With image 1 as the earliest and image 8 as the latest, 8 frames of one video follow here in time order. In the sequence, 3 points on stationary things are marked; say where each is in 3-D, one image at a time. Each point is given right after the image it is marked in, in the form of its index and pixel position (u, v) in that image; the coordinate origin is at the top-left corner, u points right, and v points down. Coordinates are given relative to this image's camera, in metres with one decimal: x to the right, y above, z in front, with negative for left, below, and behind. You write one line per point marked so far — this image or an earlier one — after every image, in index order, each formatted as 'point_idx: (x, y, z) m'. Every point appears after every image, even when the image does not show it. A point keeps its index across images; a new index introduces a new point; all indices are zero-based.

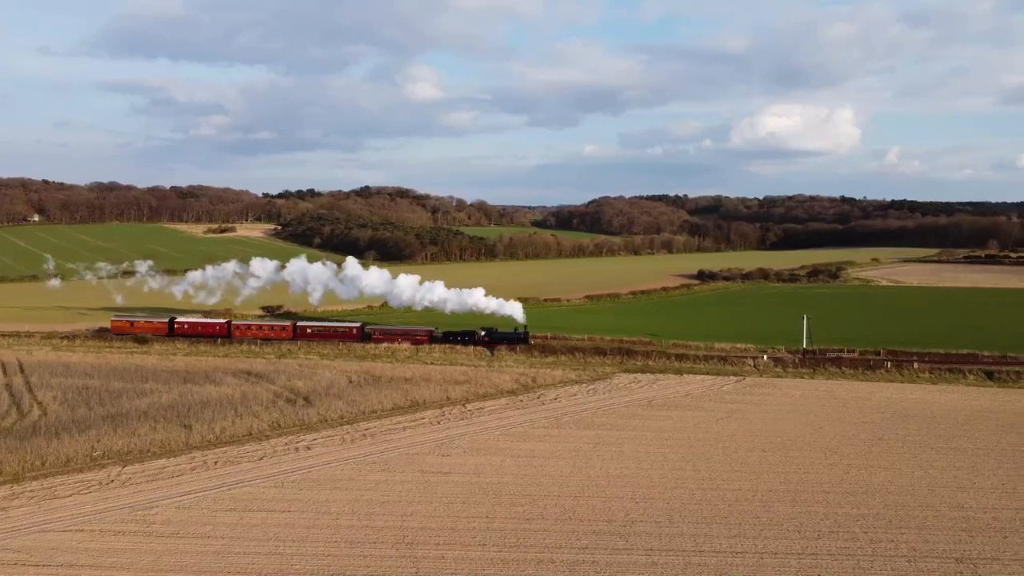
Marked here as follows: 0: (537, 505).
0: (+0.4, -3.8, +17.8) m
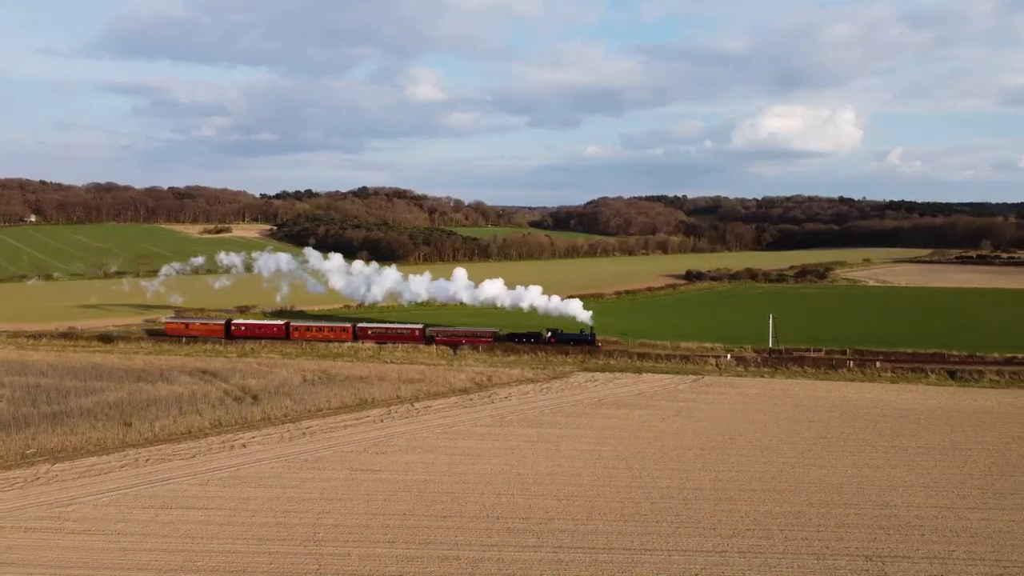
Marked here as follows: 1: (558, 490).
0: (-1.0, -3.8, +17.7) m
1: (+0.8, -3.7, +18.6) m
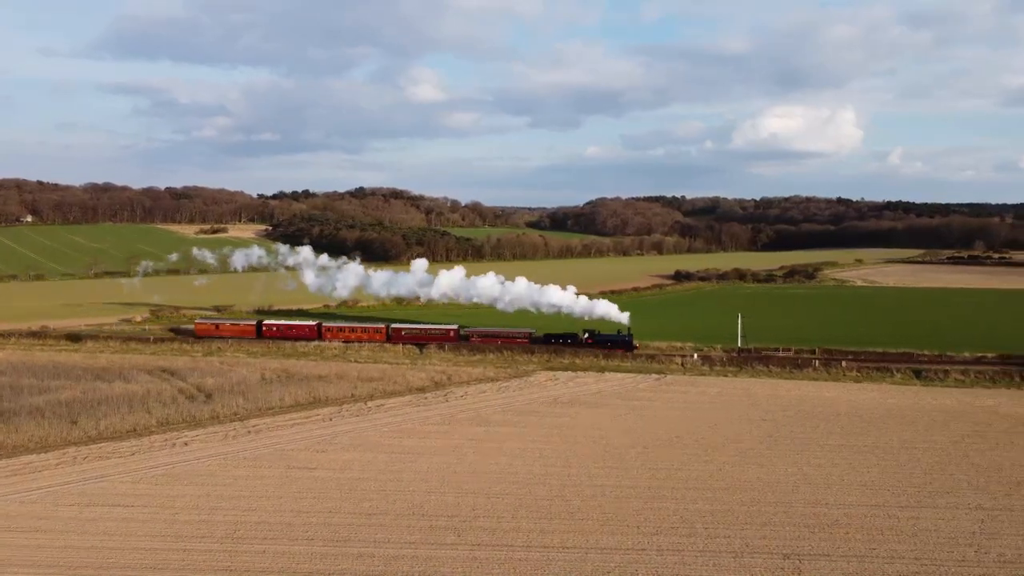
0: (-2.2, -3.7, +17.7) m
1: (-0.4, -3.7, +18.6) m
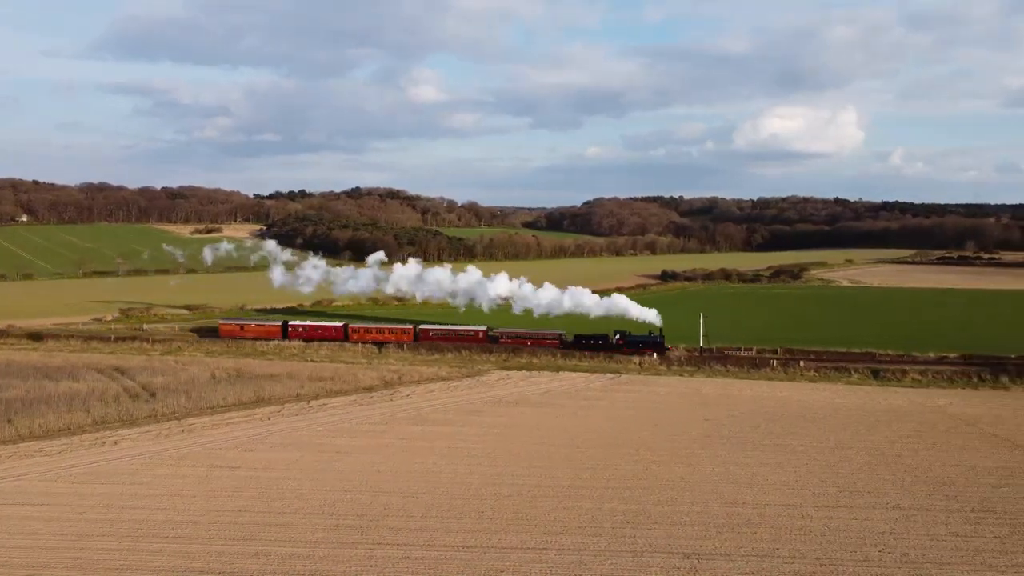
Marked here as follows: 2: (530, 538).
0: (-3.7, -3.7, +17.7) m
1: (-1.9, -3.7, +18.5) m
2: (+0.3, -3.9, +15.8) m
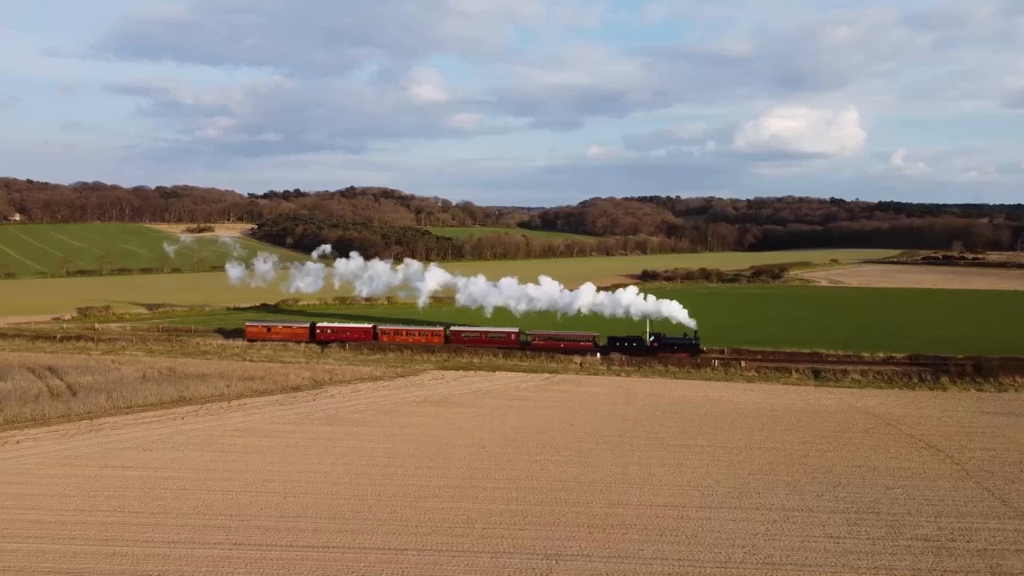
0: (-5.8, -3.7, +17.6) m
1: (-4.0, -3.6, +18.5) m
2: (-1.8, -3.9, +15.7) m
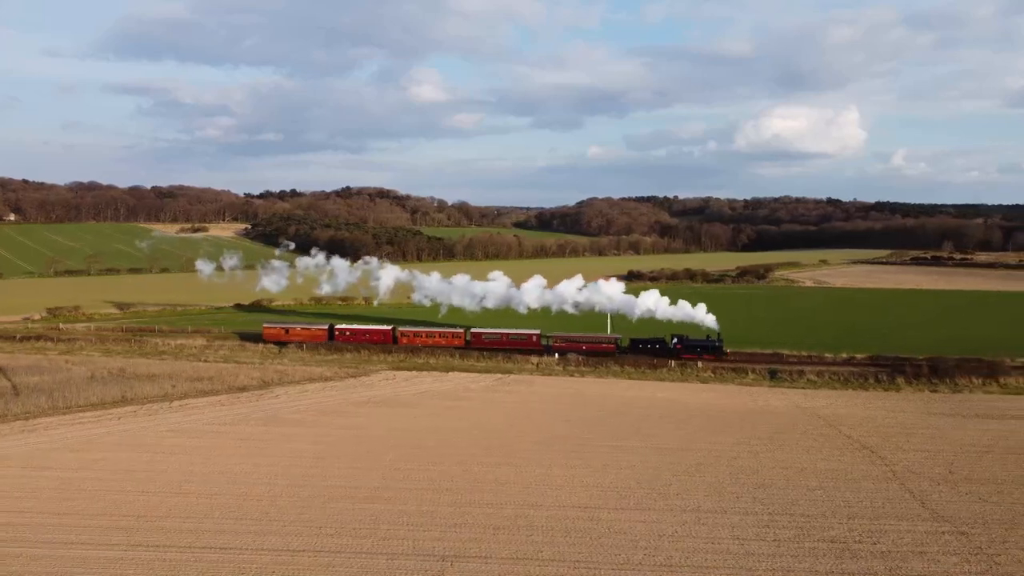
0: (-7.3, -3.7, +17.6) m
1: (-5.5, -3.7, +18.5) m
2: (-3.3, -3.9, +15.7) m
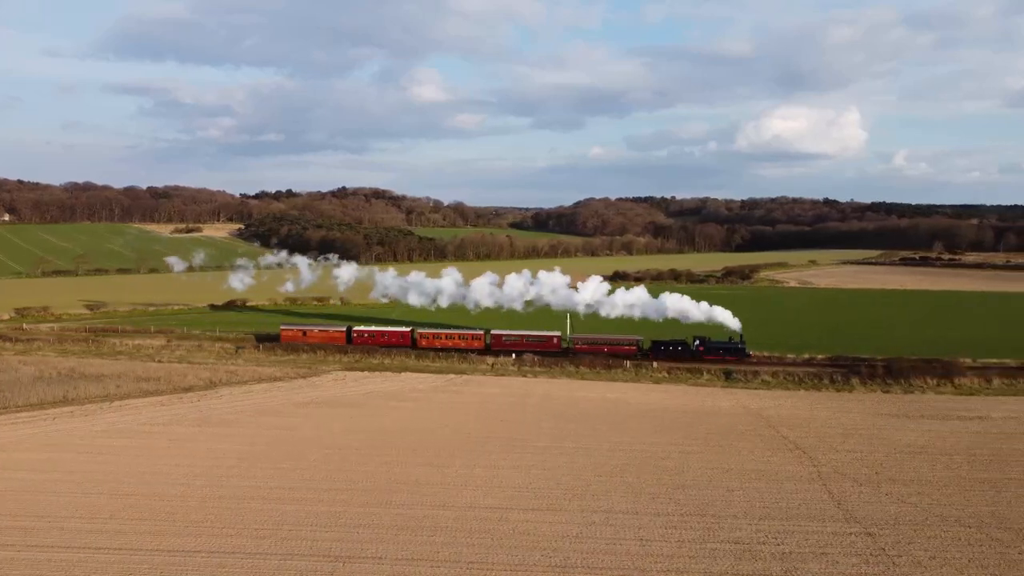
0: (-8.9, -3.7, +17.6) m
1: (-7.1, -3.7, +18.4) m
2: (-4.9, -3.9, +15.7) m
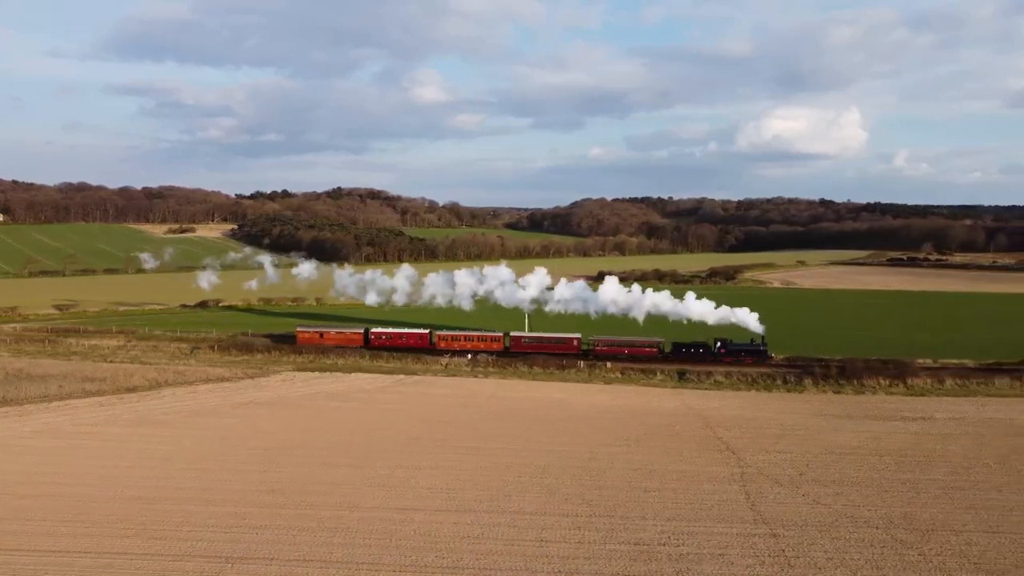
0: (-10.5, -3.7, +17.6) m
1: (-8.7, -3.7, +18.4) m
2: (-6.5, -3.9, +15.7) m
